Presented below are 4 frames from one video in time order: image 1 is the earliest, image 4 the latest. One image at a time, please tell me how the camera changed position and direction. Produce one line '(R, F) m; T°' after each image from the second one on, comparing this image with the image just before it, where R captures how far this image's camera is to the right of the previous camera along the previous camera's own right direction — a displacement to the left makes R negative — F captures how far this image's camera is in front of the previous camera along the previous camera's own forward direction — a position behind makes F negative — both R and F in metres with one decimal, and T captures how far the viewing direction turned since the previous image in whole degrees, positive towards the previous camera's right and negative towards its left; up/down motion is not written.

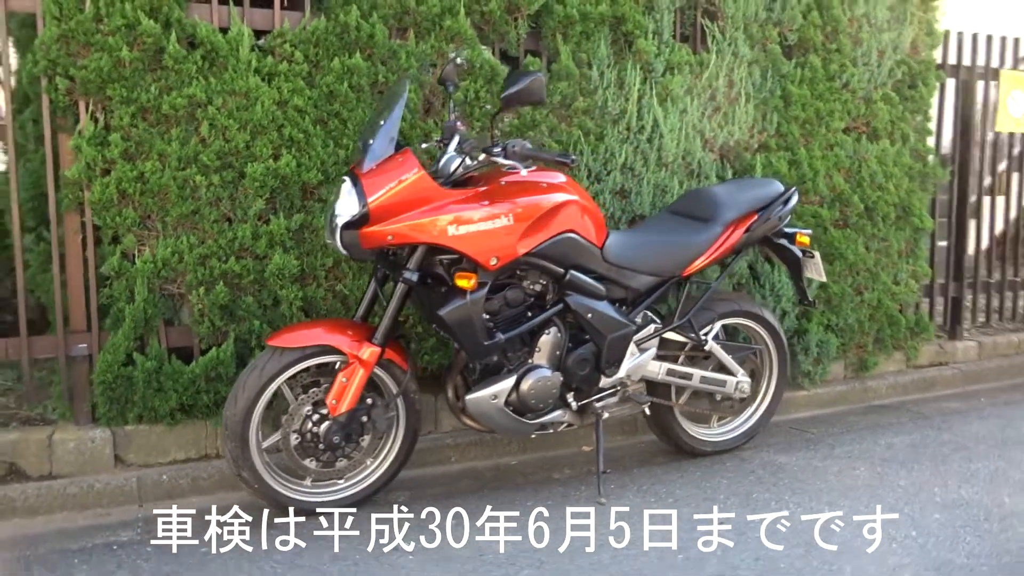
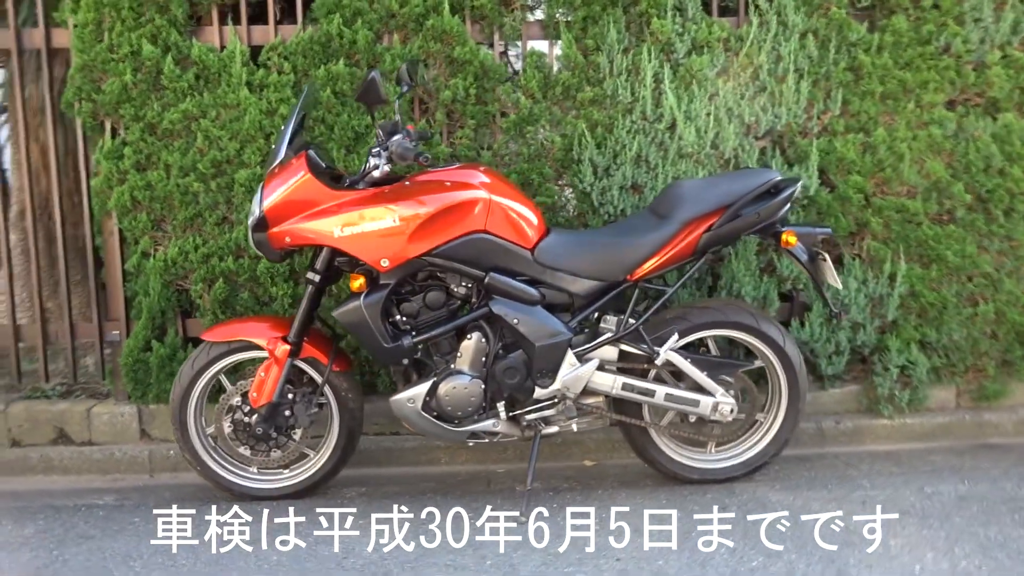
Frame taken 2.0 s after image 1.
(+1.6, +0.5) m; -21°
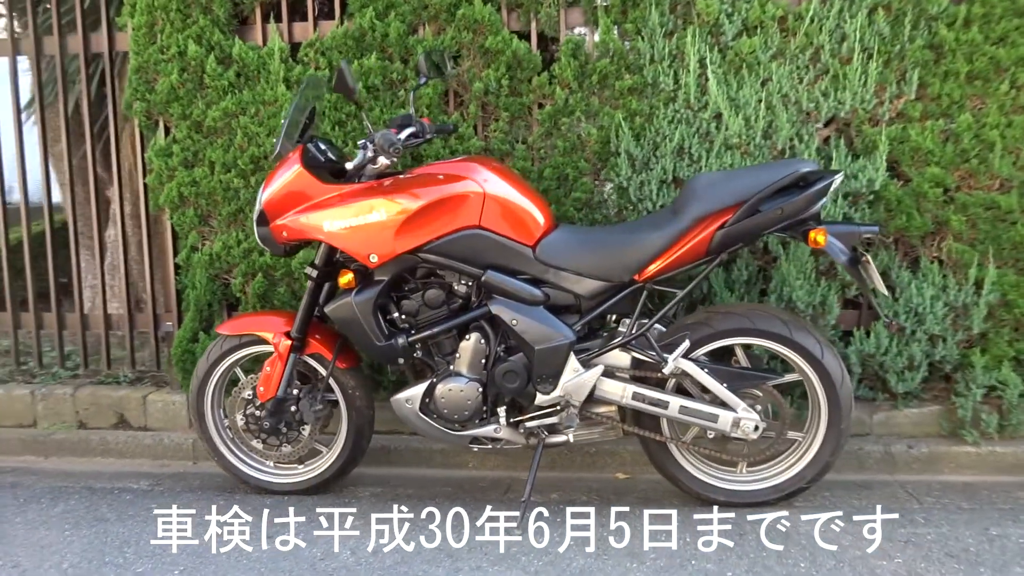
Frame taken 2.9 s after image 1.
(+0.6, +0.3) m; -11°
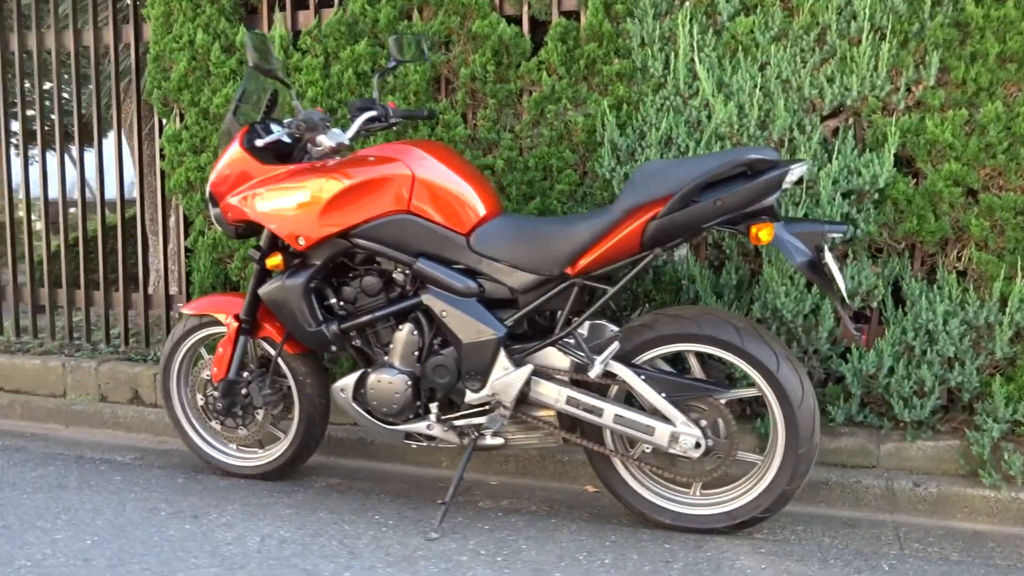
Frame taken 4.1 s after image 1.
(+0.8, +0.3) m; -10°
